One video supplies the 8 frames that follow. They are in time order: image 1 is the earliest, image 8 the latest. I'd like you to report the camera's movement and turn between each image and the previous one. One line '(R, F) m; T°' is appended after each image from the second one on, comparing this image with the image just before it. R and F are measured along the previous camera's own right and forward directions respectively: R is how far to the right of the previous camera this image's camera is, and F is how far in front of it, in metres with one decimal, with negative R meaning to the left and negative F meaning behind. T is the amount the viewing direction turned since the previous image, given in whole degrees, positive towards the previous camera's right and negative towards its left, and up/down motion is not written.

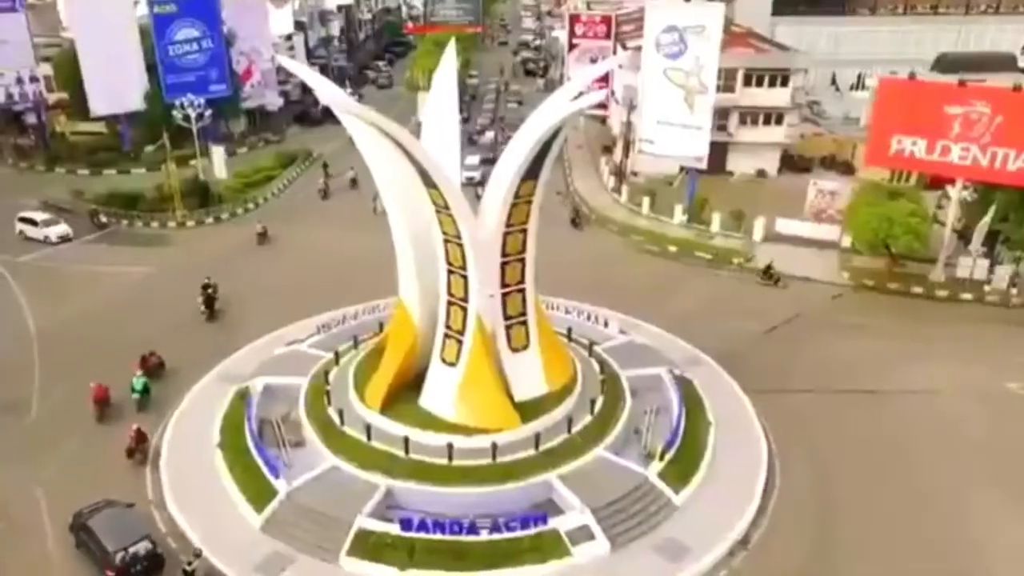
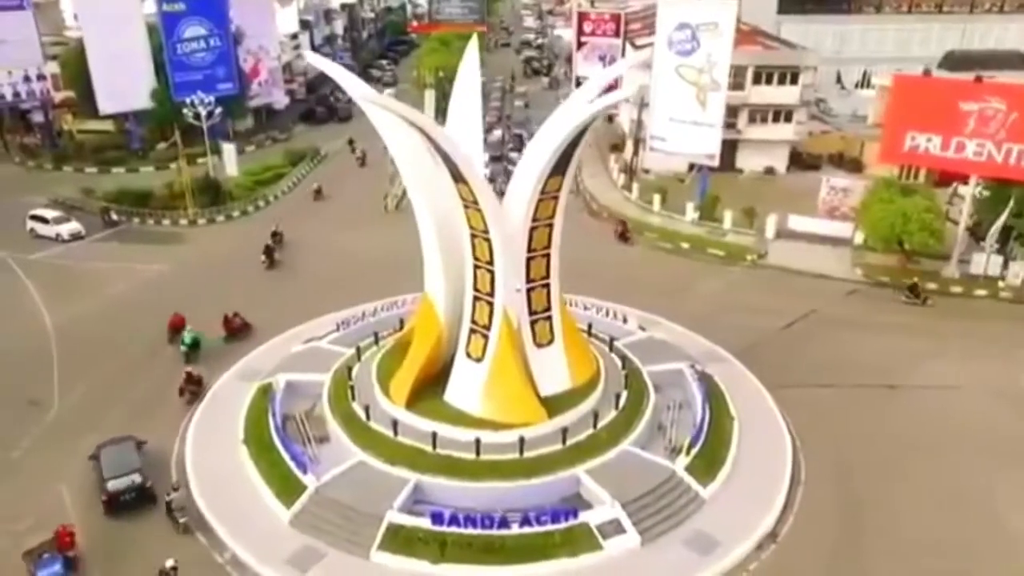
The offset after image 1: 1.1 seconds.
(-0.9, 0.0) m; 0°
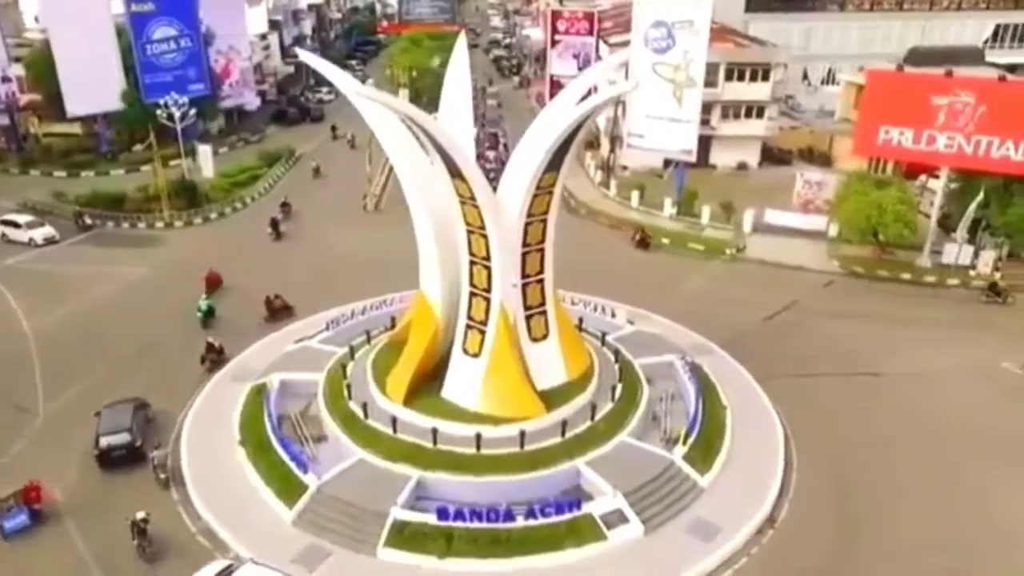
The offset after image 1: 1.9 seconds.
(-1.0, -0.2) m; +2°
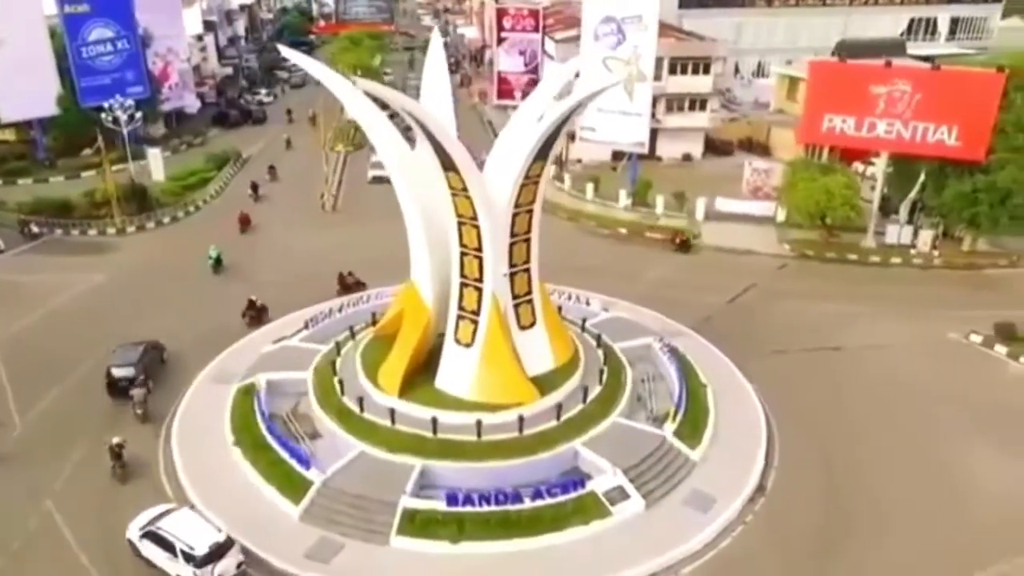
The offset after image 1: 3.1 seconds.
(-2.0, -0.5) m; +5°
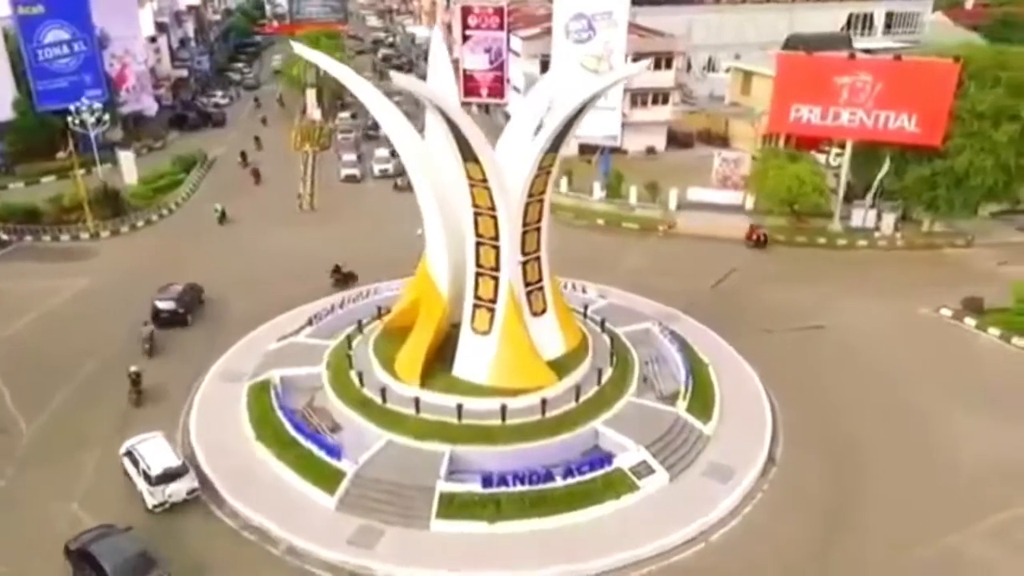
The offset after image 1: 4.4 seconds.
(-2.5, -0.6) m; +5°
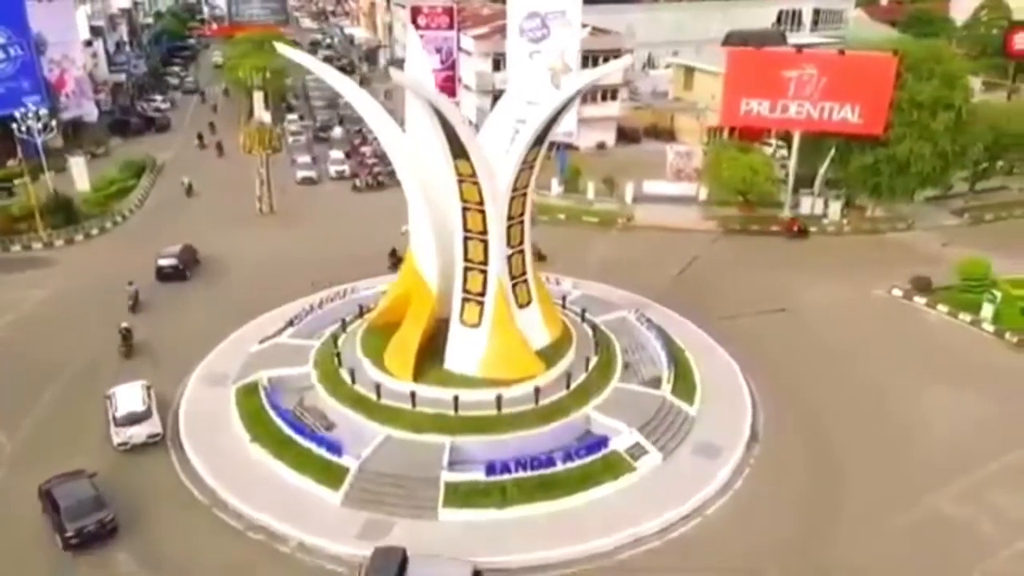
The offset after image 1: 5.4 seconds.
(-1.9, -0.5) m; +5°
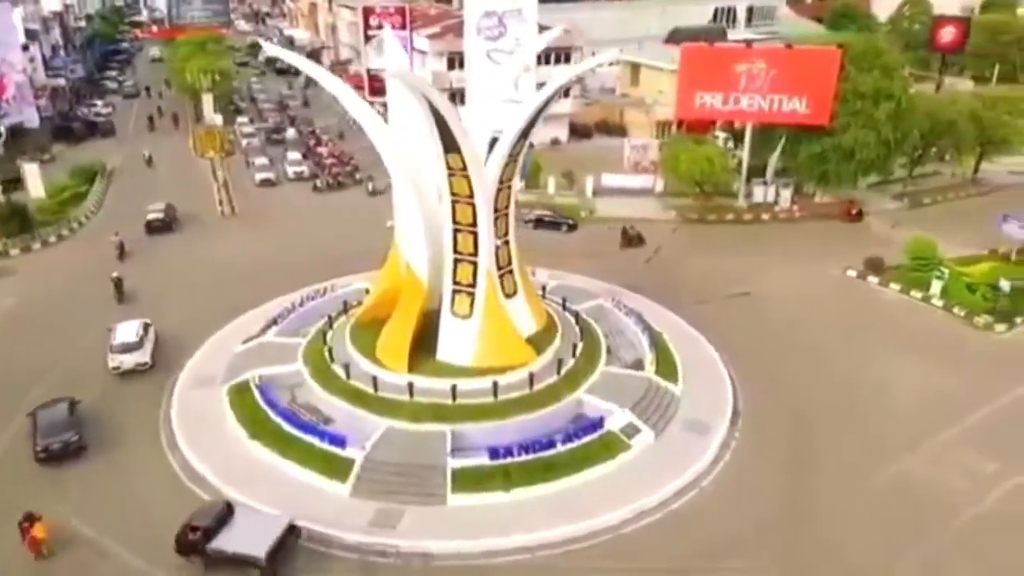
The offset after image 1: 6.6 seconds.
(-1.8, -0.6) m; +5°
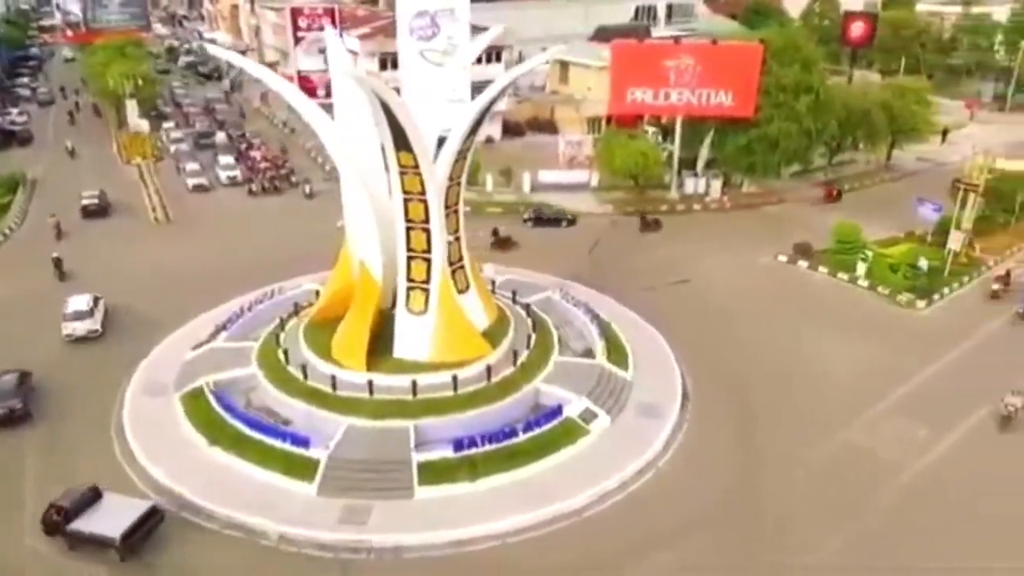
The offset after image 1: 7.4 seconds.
(-0.9, -0.4) m; +5°
